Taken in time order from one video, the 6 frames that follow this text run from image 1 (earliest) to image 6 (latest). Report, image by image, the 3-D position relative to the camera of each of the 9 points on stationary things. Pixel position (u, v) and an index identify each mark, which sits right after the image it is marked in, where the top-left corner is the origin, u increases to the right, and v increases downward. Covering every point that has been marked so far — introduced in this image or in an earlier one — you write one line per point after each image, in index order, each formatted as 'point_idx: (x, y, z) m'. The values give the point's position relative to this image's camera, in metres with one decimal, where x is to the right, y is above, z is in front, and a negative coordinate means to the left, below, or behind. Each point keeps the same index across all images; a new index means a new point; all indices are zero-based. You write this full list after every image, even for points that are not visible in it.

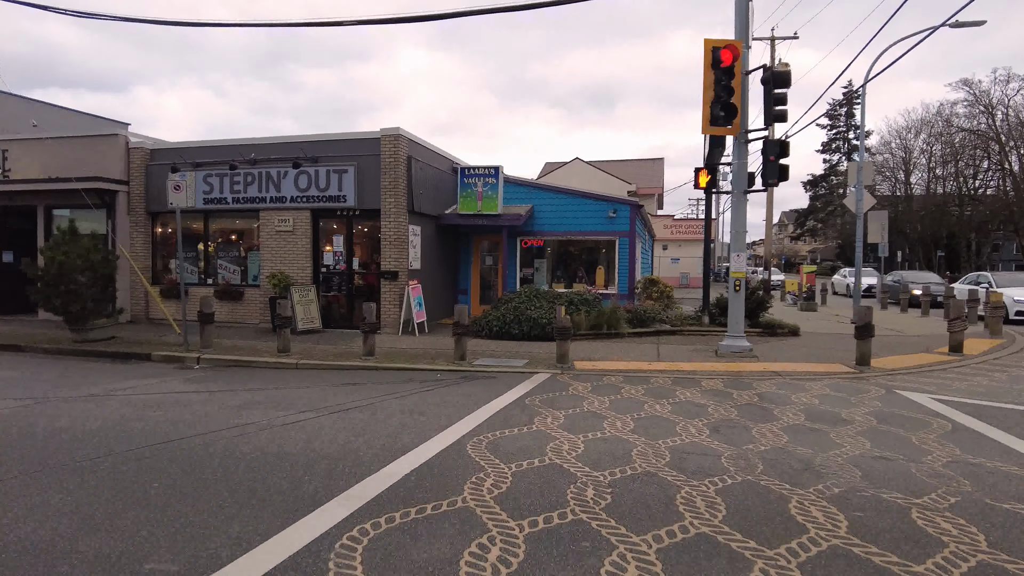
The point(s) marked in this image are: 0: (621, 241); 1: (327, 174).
0: (+2.6, +1.1, +15.3) m
1: (-3.9, +2.4, +13.7) m
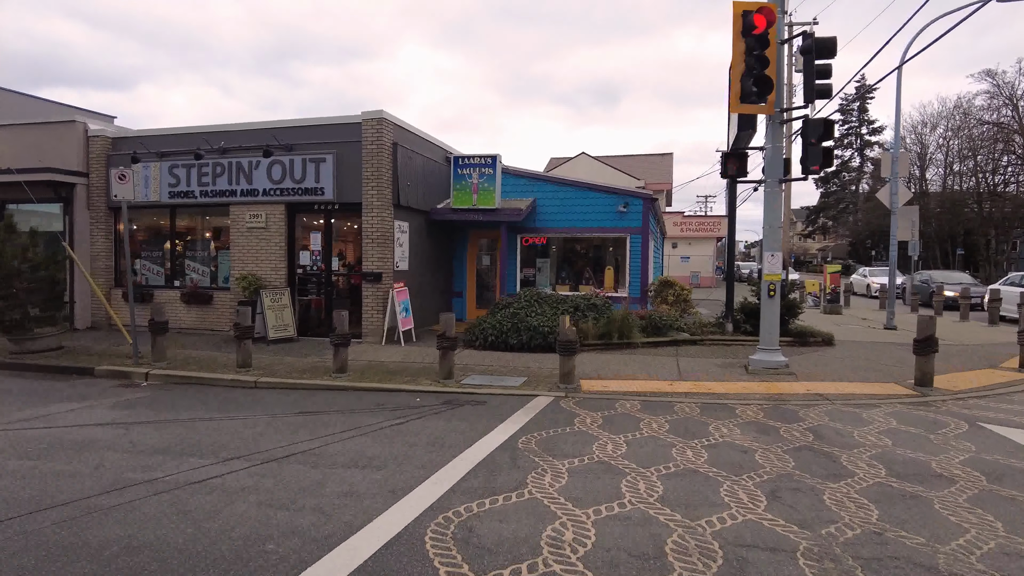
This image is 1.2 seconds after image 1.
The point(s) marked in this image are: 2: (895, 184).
0: (+2.6, +1.1, +13.7) m
1: (-4.0, +2.4, +12.2) m
2: (+9.7, +2.6, +16.2) m
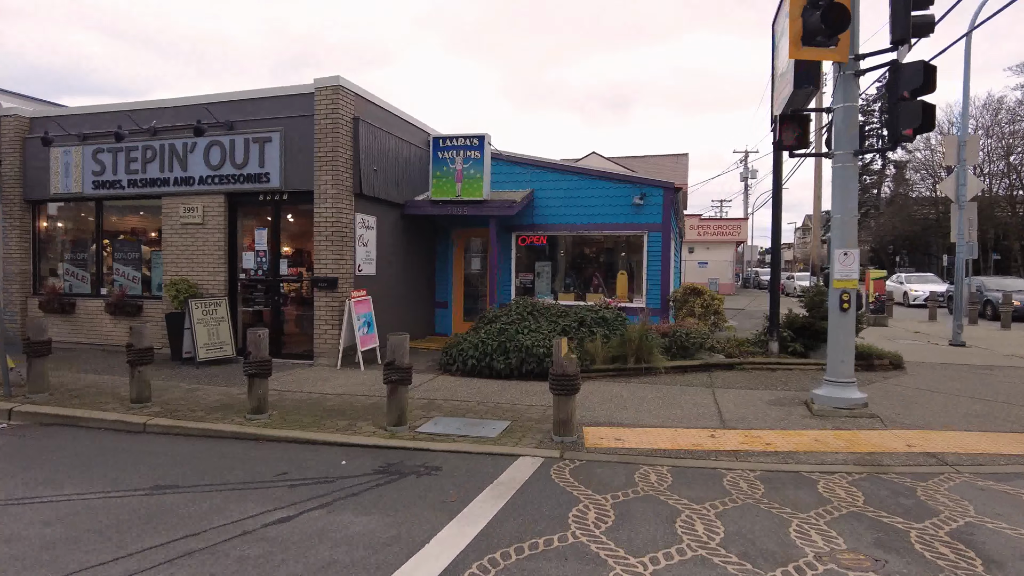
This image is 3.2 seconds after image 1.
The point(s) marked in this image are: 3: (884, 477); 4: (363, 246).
0: (+2.4, +0.9, +11.3) m
1: (-4.1, +2.2, +10.0) m
2: (+9.6, +2.5, +13.7) m
3: (+2.7, -1.4, +4.7) m
4: (-2.3, +0.7, +10.0) m
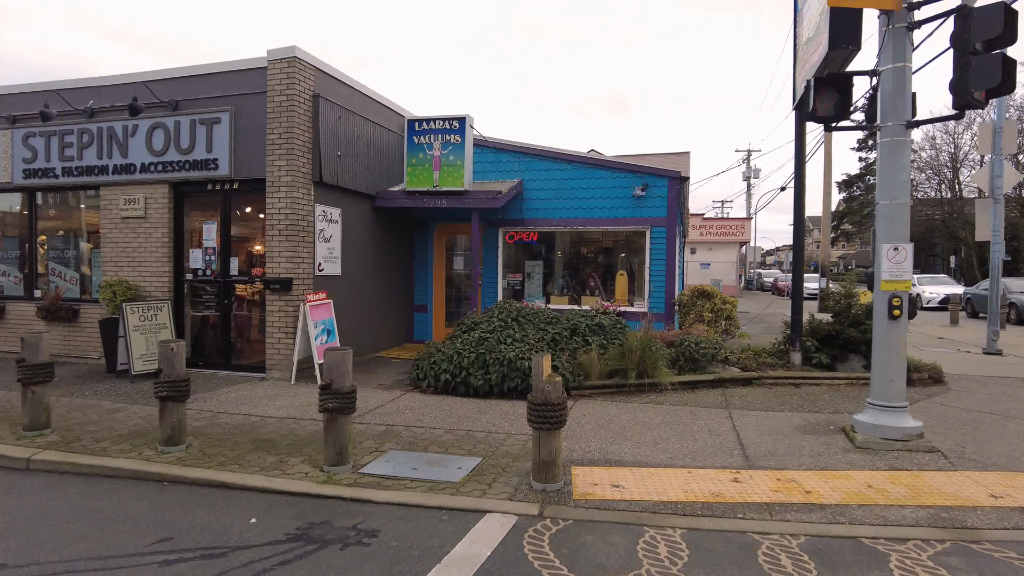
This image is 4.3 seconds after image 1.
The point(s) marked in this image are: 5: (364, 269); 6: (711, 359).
0: (+2.2, +0.9, +10.1) m
1: (-4.4, +2.2, +8.7) m
2: (+9.4, +2.4, +12.5) m
3: (+2.5, -1.4, +3.5) m
4: (-2.5, +0.6, +8.7) m
5: (-2.2, +0.3, +9.7) m
6: (+2.5, -0.9, +8.0) m
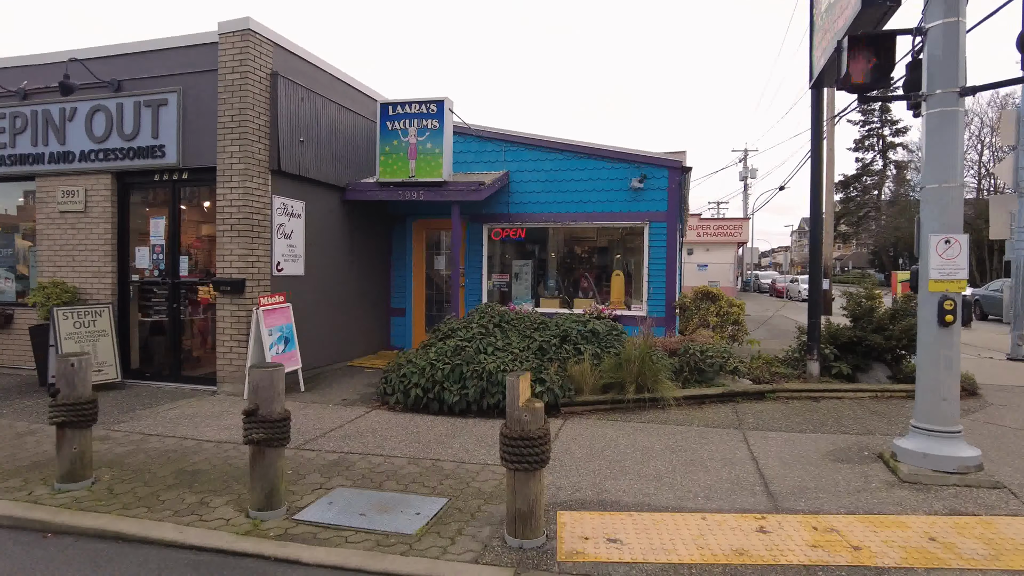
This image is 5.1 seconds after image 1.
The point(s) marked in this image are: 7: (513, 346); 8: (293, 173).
0: (+2.0, +0.9, +9.2) m
1: (-4.6, +2.2, +7.8) m
2: (+9.1, +2.4, +11.6) m
3: (+2.4, -1.4, +2.6) m
4: (-2.7, +0.6, +7.8) m
5: (-2.4, +0.2, +8.7) m
6: (+2.3, -0.9, +7.1) m
7: (0.0, -0.6, +6.7) m
8: (-2.7, +1.4, +7.9) m
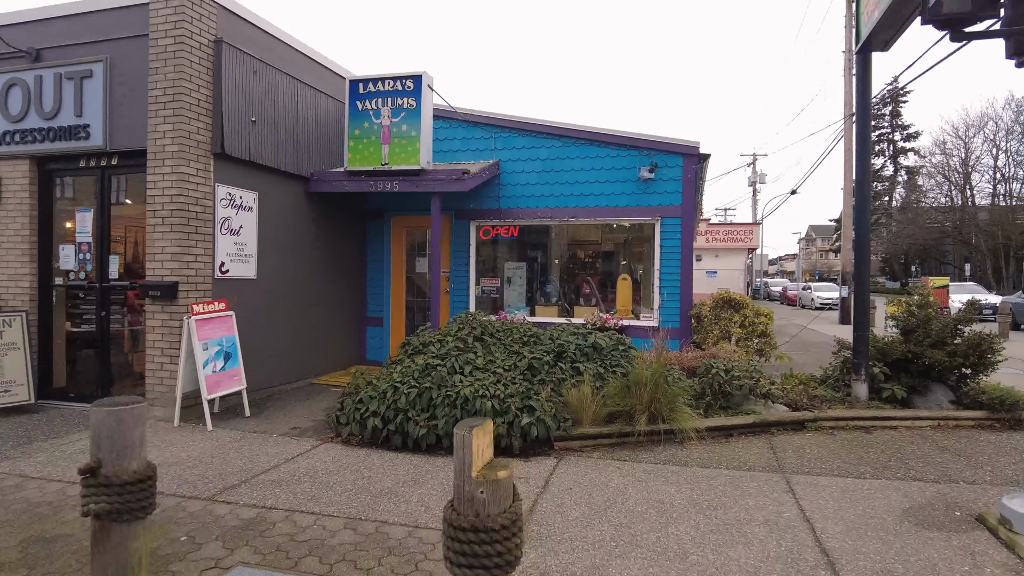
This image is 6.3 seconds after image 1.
0: (+1.9, +0.8, +7.9) m
1: (-4.7, +2.1, +6.6) m
2: (+9.0, +2.3, +10.3) m
3: (+2.2, -1.4, +1.3) m
4: (-2.9, +0.5, +6.6) m
5: (-2.6, +0.2, +7.5) m
6: (+2.2, -1.0, +5.9) m
7: (-0.1, -0.6, +5.5) m
8: (-2.8, +1.4, +6.7) m
